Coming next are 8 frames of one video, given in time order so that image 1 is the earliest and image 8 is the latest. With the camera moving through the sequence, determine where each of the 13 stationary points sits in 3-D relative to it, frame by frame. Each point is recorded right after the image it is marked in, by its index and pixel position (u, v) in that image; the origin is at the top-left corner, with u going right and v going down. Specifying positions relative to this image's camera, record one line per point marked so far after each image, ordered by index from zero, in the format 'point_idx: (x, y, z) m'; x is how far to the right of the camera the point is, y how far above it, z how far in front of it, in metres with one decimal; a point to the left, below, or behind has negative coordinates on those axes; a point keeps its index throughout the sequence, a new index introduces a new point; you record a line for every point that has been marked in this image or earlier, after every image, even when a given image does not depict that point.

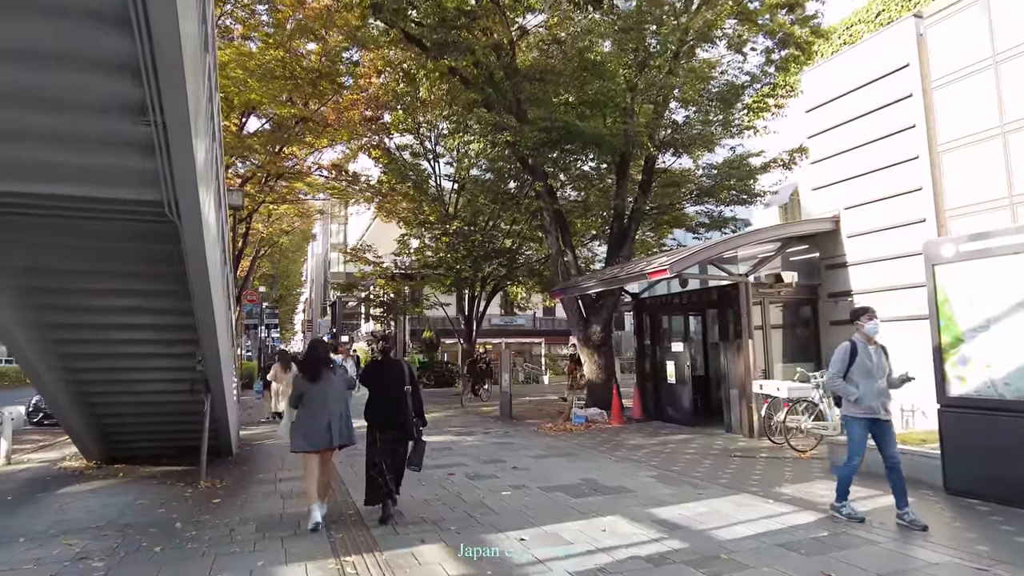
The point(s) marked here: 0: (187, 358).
0: (-3.8, -0.8, +7.9) m
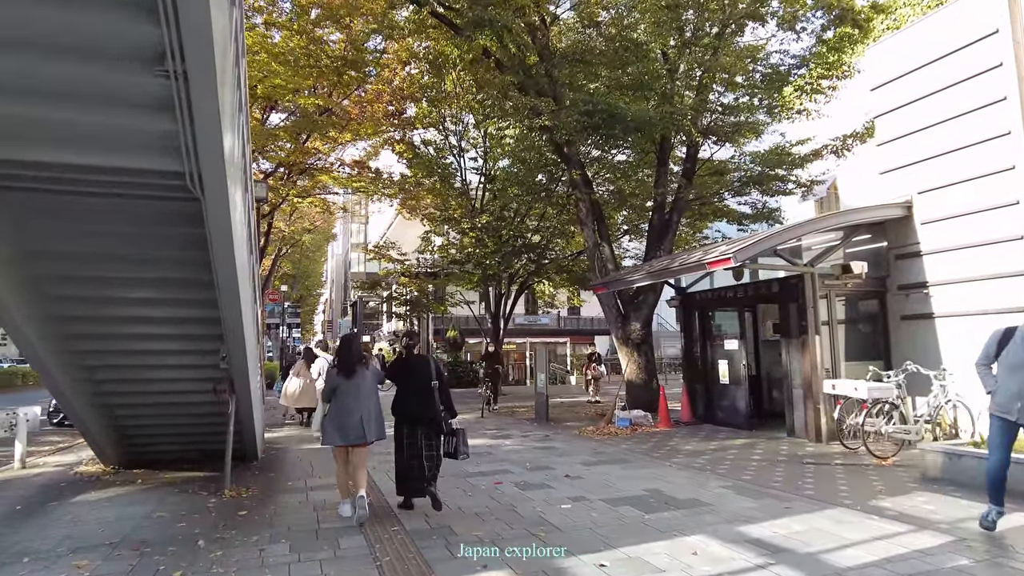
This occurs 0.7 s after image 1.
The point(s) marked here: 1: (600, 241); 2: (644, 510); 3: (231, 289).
0: (-3.2, -0.7, +7.2) m
1: (+1.9, +1.0, +14.6) m
2: (+1.1, -1.9, +5.7) m
3: (-2.5, 0.0, +5.9) m
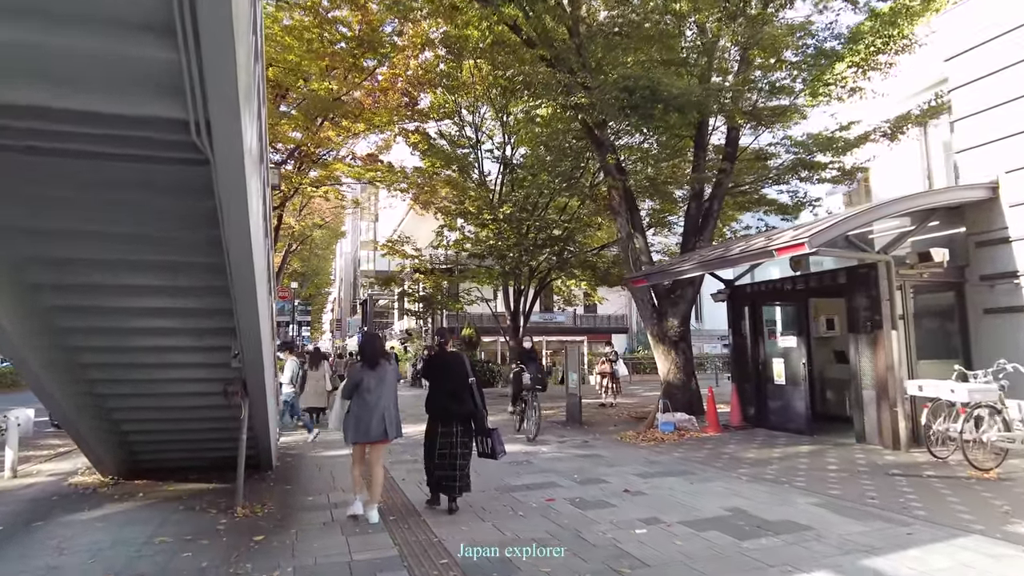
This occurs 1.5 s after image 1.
0: (-2.7, -0.6, +6.4) m
1: (+2.5, +1.1, +13.7) m
2: (+1.6, -1.8, +4.8) m
3: (-2.0, +0.1, +5.1) m
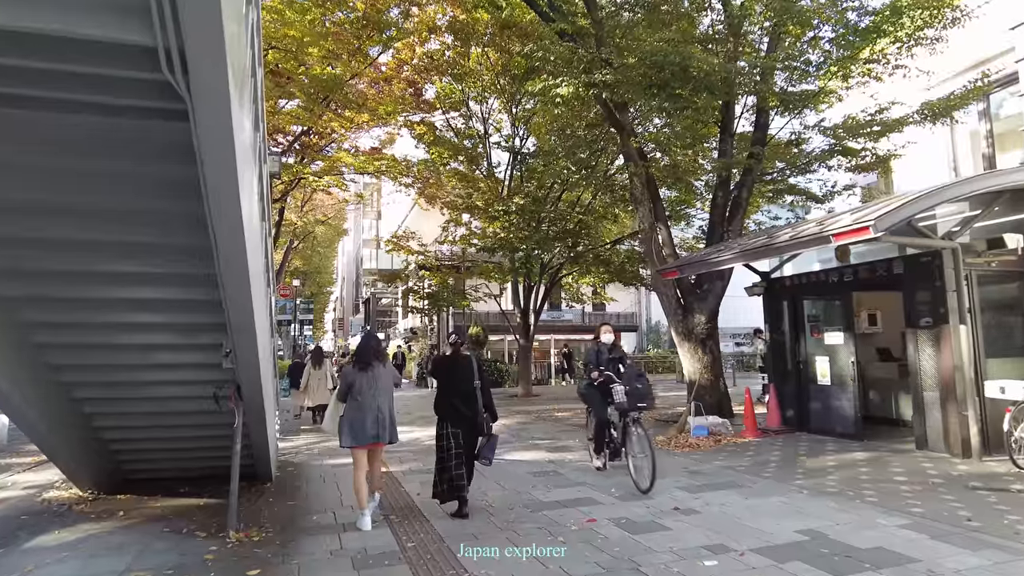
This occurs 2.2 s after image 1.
0: (-2.5, -0.5, +5.6) m
1: (+2.8, +1.2, +12.8) m
2: (+1.9, -1.7, +4.0) m
3: (-1.8, +0.2, +4.3) m
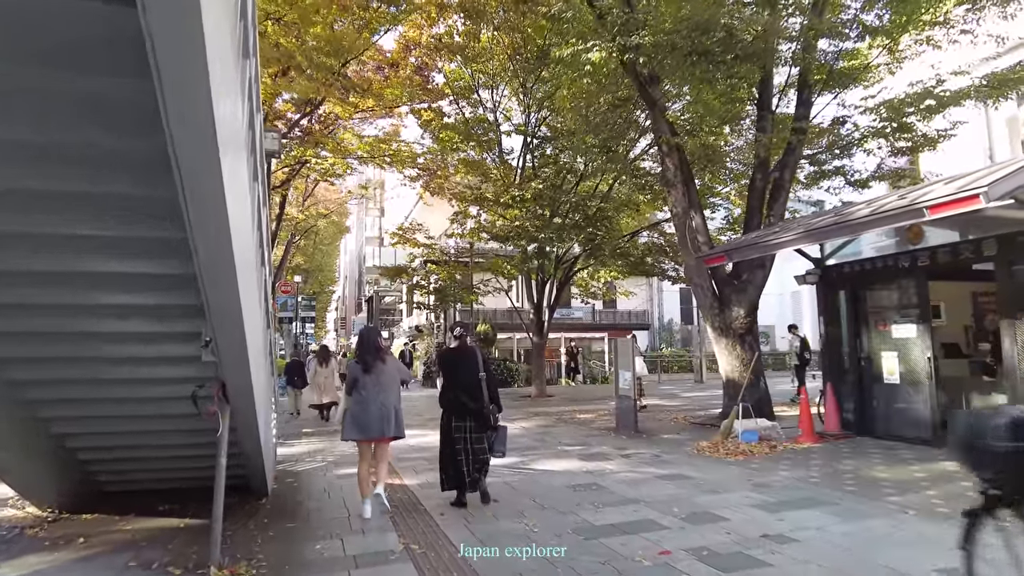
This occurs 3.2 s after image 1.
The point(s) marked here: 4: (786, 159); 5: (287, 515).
0: (-2.1, -0.4, +4.5) m
1: (+3.1, +1.4, +11.8) m
2: (+2.2, -1.5, +2.9) m
3: (-1.4, +0.4, +3.2) m
4: (+4.7, +2.2, +11.6) m
5: (-1.9, -1.9, +5.7) m
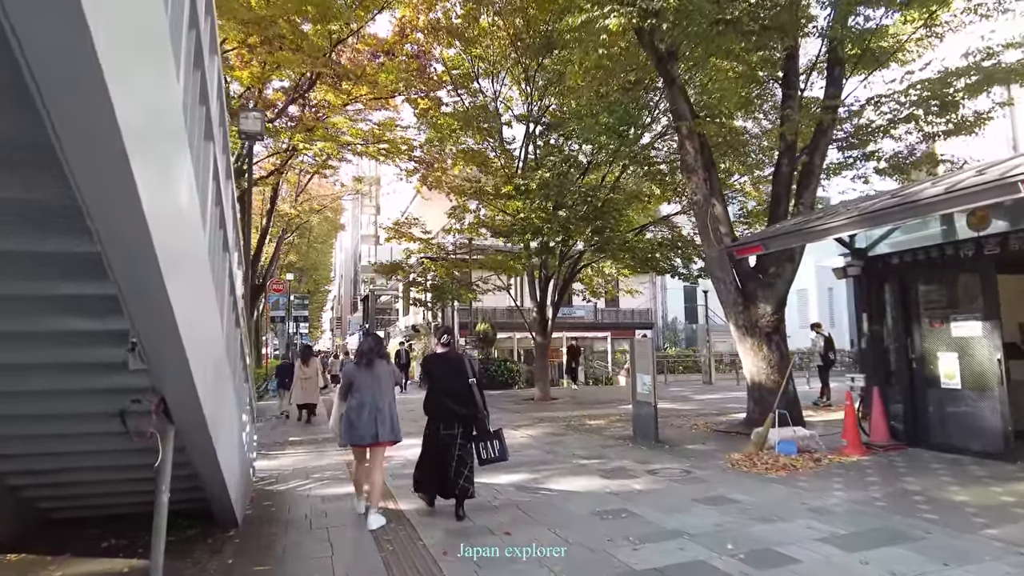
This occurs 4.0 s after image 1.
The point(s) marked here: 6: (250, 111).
0: (-2.0, -0.3, +3.5) m
1: (+3.2, +1.5, +10.8) m
2: (+2.3, -1.4, +2.0) m
3: (-1.3, +0.5, +2.2) m
4: (+4.8, +2.3, +10.7) m
5: (-1.8, -1.8, +4.8) m
6: (-3.9, +2.6, +9.9) m
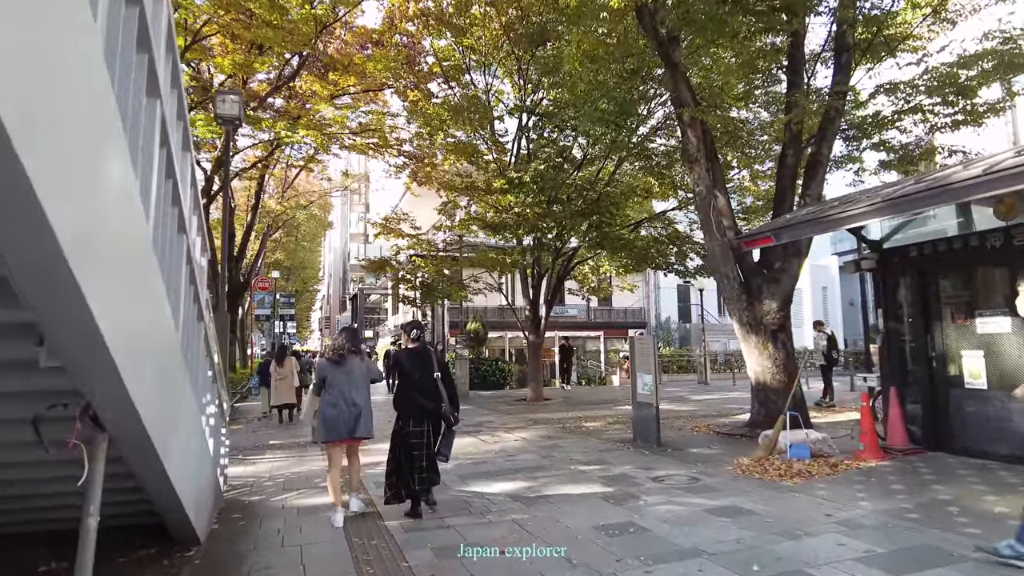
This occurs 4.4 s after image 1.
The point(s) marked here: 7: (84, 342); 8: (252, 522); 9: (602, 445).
0: (-2.0, -0.2, +3.0) m
1: (+3.1, +1.6, +10.4) m
2: (+2.3, -1.4, +1.5) m
3: (-1.3, +0.5, +1.7) m
4: (+4.7, +2.4, +10.2) m
5: (-1.8, -1.8, +4.2) m
6: (-3.9, +2.7, +9.3) m
7: (-1.5, -0.2, +2.6) m
8: (-2.1, -1.9, +5.4) m
9: (+1.2, -2.1, +8.9) m
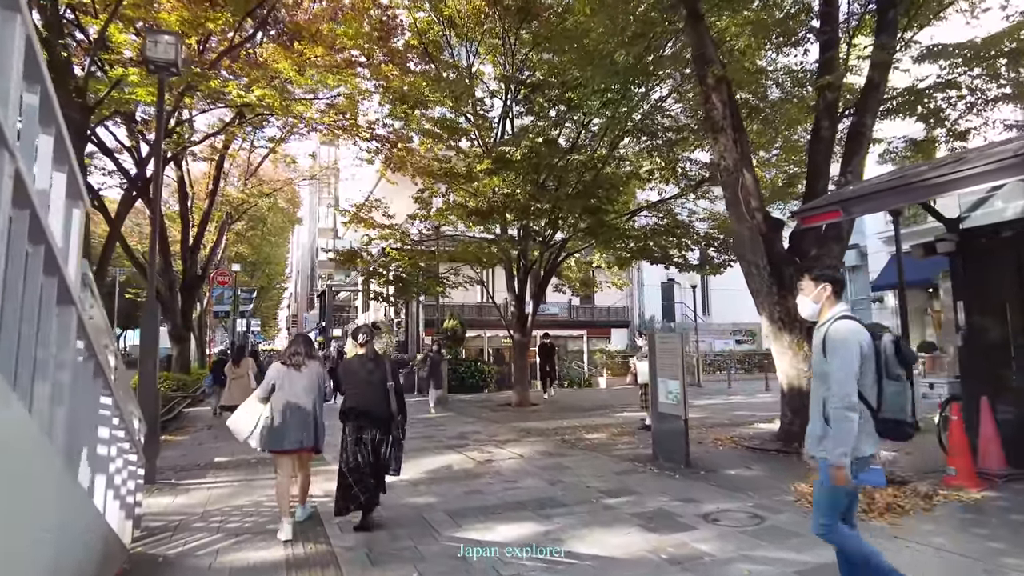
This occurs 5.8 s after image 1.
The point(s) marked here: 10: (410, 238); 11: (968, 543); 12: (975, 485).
0: (-1.8, -0.1, +1.4) m
1: (+3.0, +1.7, +8.9) m
2: (+2.6, -1.2, 0.0) m
3: (-1.0, +0.7, +0.1) m
4: (+4.7, +2.5, +8.9) m
5: (-1.6, -1.6, +2.6) m
6: (-4.0, +2.9, +7.6) m
7: (-1.3, 0.0, +1.0) m
8: (-2.0, -1.7, +3.7) m
9: (+1.1, -1.9, +7.4) m
10: (-2.8, +1.4, +18.6) m
11: (+2.9, -1.6, +4.3) m
12: (+3.8, -1.6, +5.6) m
